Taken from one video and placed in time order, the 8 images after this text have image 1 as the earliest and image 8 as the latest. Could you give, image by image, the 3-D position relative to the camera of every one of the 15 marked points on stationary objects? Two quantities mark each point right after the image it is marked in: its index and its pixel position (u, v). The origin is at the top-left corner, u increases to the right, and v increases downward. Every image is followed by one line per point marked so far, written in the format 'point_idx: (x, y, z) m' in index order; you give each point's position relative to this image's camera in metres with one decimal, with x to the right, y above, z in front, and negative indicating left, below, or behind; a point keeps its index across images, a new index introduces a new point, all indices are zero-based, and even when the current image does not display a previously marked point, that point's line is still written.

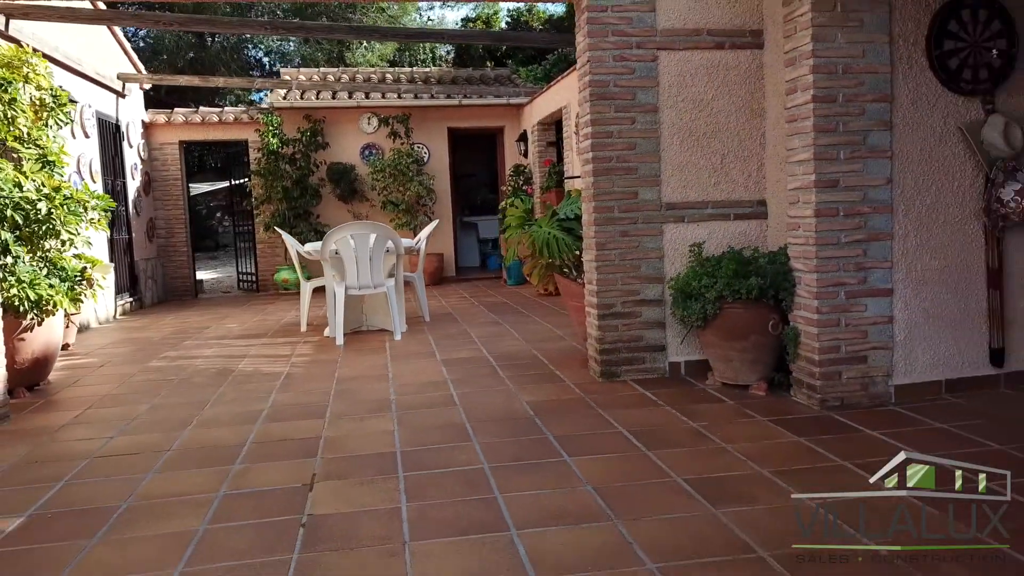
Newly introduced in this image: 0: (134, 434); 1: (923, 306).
0: (-1.8, -0.7, +3.9) m
1: (+1.9, -0.1, +3.8) m
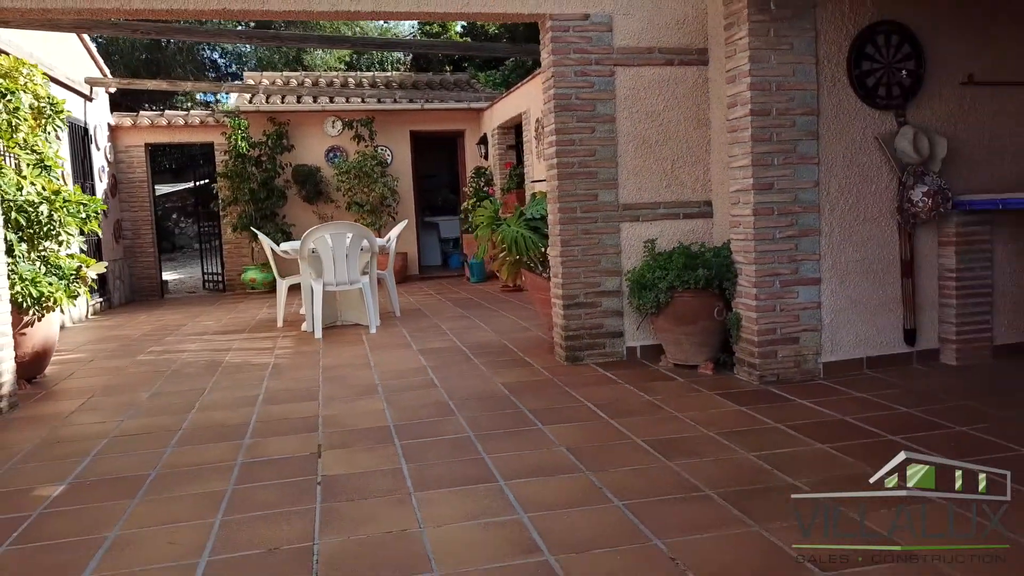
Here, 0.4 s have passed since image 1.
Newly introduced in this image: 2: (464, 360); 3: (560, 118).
0: (-1.9, -0.7, +4.2) m
1: (+1.8, 0.0, +4.4) m
2: (-0.3, -0.5, +5.4) m
3: (+0.3, +1.0, +4.9) m
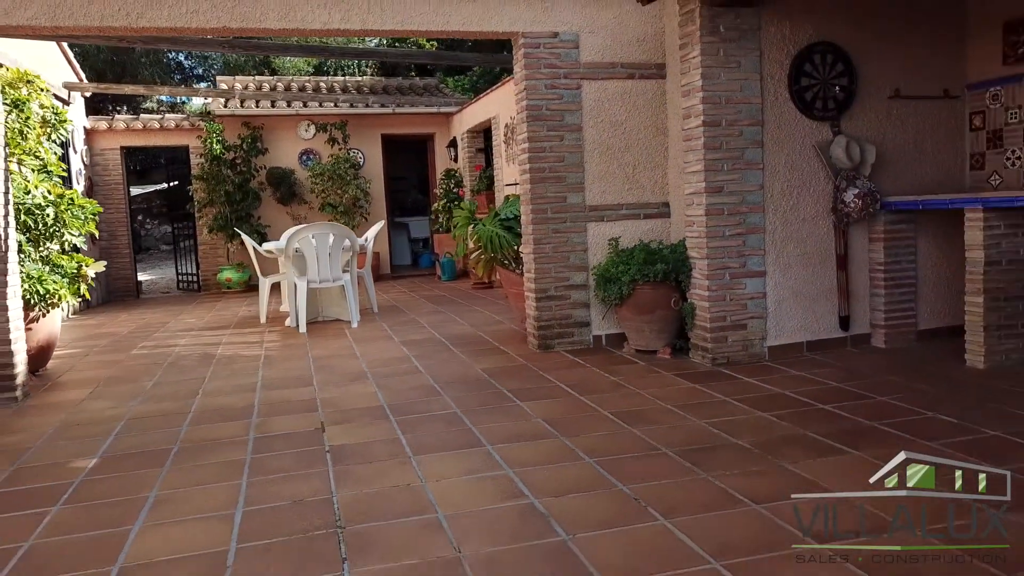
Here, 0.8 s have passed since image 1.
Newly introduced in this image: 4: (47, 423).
0: (-2.0, -0.6, +4.6) m
1: (+1.6, 0.0, +4.9) m
2: (-0.5, -0.4, +5.8) m
3: (+0.1, +1.0, +5.3) m
4: (-2.4, -0.7, +4.3) m
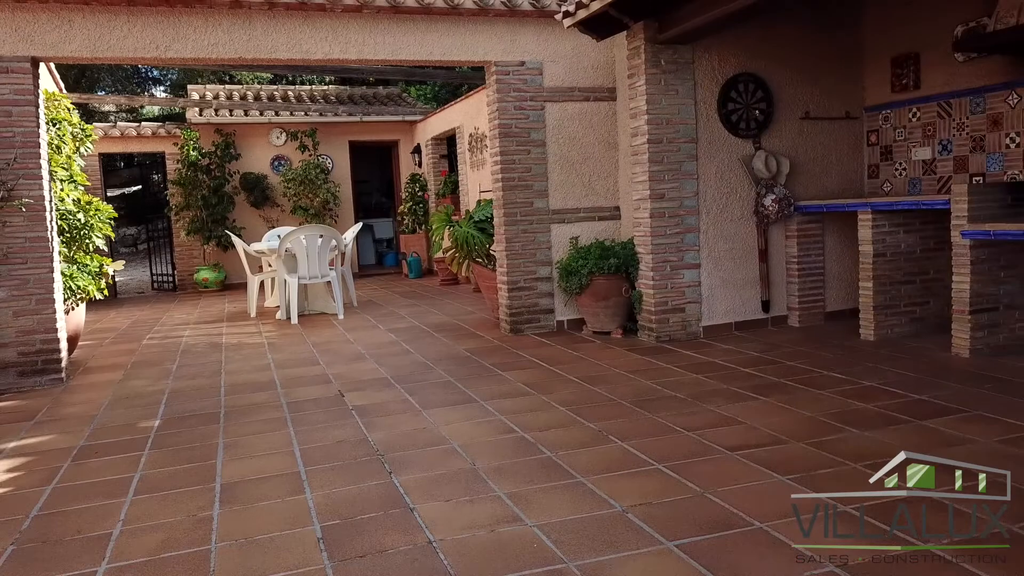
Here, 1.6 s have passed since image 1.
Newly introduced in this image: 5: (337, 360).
0: (-2.1, -0.6, +5.4) m
1: (+1.5, +0.1, +5.9) m
2: (-0.7, -0.4, +6.7) m
3: (-0.1, +1.1, +6.2) m
4: (-2.5, -0.7, +5.0) m
5: (-1.2, -0.5, +5.8) m
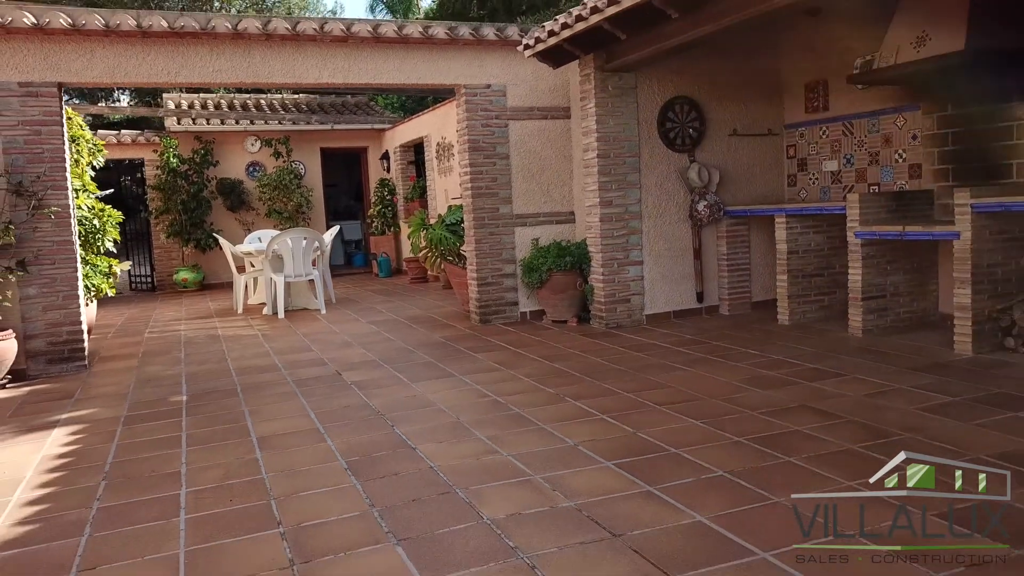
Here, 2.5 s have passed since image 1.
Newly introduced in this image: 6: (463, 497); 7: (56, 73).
0: (-2.3, -0.6, +6.1) m
1: (+1.2, +0.1, +6.8) m
2: (-1.0, -0.3, +7.5) m
3: (-0.3, +1.1, +7.1) m
4: (-2.7, -0.6, +5.8) m
5: (-1.5, -0.5, +6.6) m
6: (-0.2, -0.8, +3.0) m
7: (-3.3, +1.6, +5.9) m
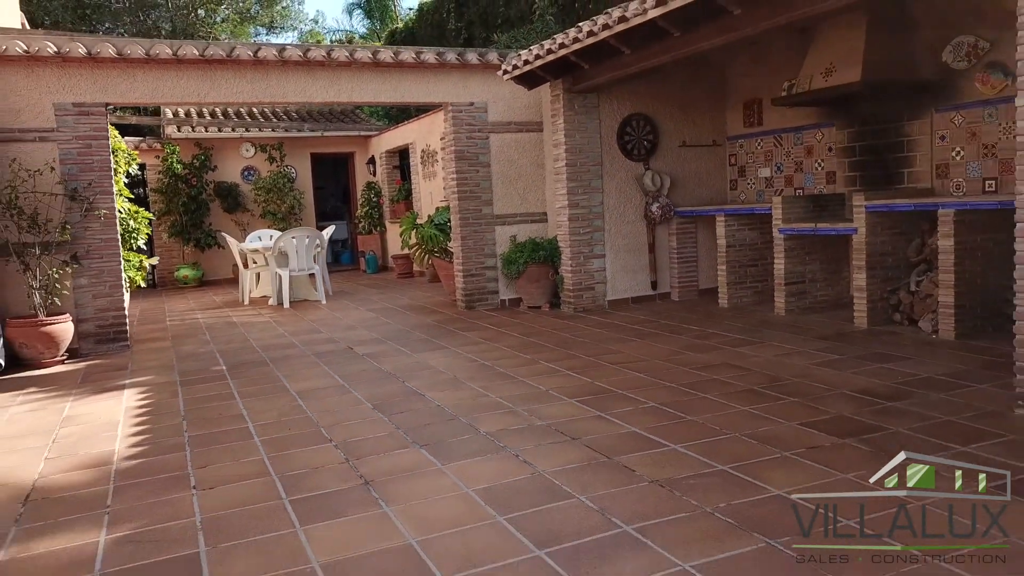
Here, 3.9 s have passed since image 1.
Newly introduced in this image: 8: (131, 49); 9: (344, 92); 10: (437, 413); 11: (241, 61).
0: (-2.5, -0.5, +7.1) m
1: (+1.0, +0.3, +8.0) m
2: (-1.2, -0.3, +8.6) m
3: (-0.5, +1.2, +8.2) m
4: (-2.8, -0.6, +6.8) m
5: (-1.7, -0.4, +7.7) m
6: (-0.2, -0.7, +4.1) m
7: (-3.4, +1.6, +6.9) m
8: (-3.1, +2.0, +6.8) m
9: (-1.6, +1.8, +7.8) m
10: (-0.4, -0.7, +4.3) m
11: (-2.4, +2.0, +7.3) m
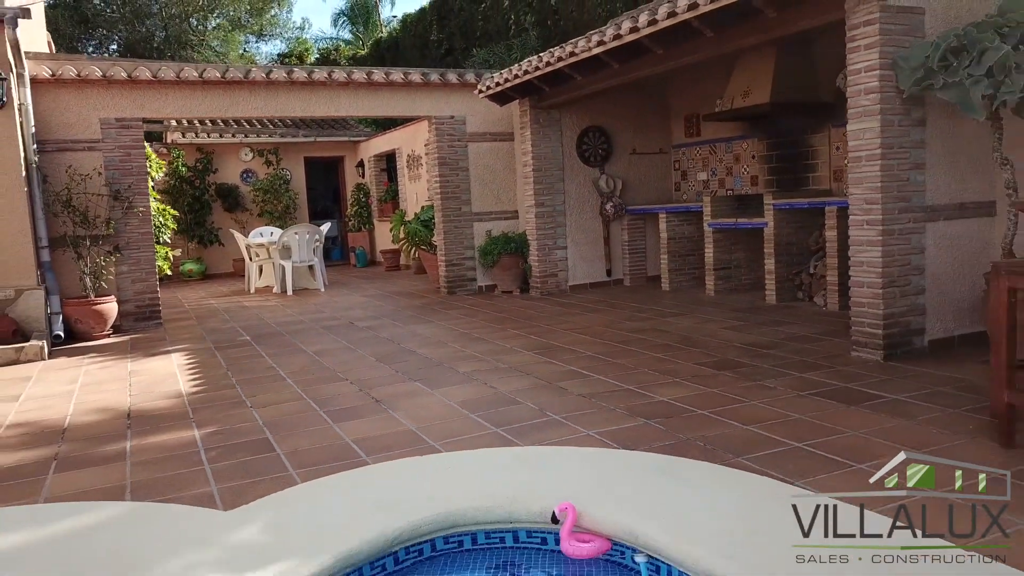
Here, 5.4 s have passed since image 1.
0: (-2.8, -0.4, +8.4) m
1: (+0.8, +0.4, +9.4) m
2: (-1.5, -0.1, +9.9) m
3: (-0.8, +1.4, +9.5) m
4: (-3.1, -0.4, +8.1) m
5: (-1.9, -0.2, +9.0) m
6: (-0.4, -0.5, +5.5) m
7: (-3.7, +1.8, +8.2) m
8: (-3.4, +2.1, +8.1) m
9: (-1.9, +2.0, +9.1) m
10: (-0.6, -0.5, +5.7) m
11: (-2.7, +2.1, +8.6) m
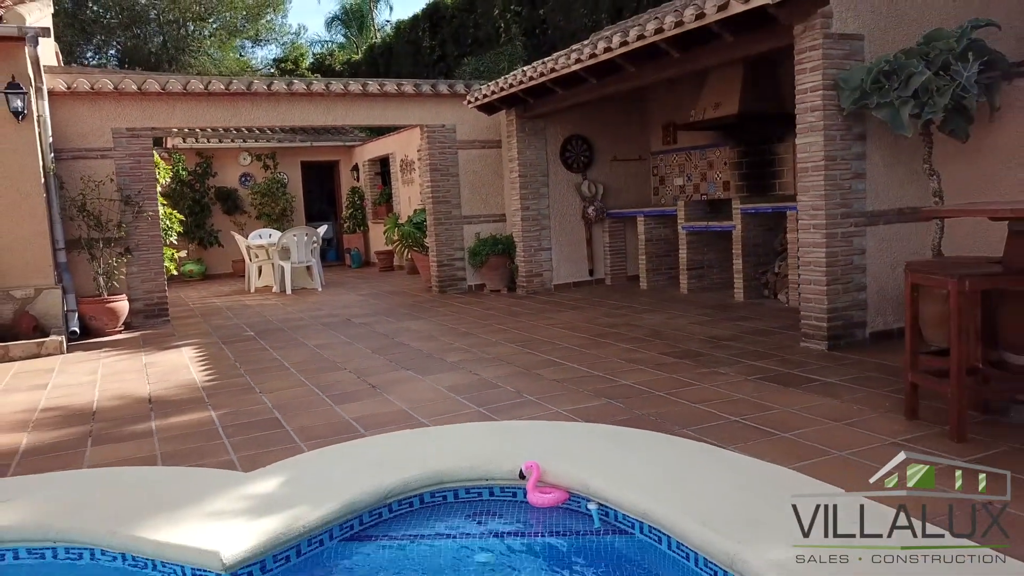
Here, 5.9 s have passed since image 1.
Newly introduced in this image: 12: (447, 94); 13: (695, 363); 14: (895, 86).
0: (-2.9, -0.4, +9.0) m
1: (+0.6, +0.4, +9.9) m
2: (-1.6, -0.1, +10.4) m
3: (-1.0, +1.4, +10.1) m
4: (-3.2, -0.4, +8.6) m
5: (-2.1, -0.2, +9.5) m
6: (-0.6, -0.5, +6.0) m
7: (-3.8, +1.8, +8.7) m
8: (-3.5, +2.1, +8.6) m
9: (-2.0, +2.0, +9.7) m
10: (-0.7, -0.5, +6.2) m
11: (-2.8, +2.2, +9.1) m
12: (-0.8, +2.3, +10.0) m
13: (+1.2, -0.5, +5.4) m
14: (+2.3, +1.2, +5.0) m
